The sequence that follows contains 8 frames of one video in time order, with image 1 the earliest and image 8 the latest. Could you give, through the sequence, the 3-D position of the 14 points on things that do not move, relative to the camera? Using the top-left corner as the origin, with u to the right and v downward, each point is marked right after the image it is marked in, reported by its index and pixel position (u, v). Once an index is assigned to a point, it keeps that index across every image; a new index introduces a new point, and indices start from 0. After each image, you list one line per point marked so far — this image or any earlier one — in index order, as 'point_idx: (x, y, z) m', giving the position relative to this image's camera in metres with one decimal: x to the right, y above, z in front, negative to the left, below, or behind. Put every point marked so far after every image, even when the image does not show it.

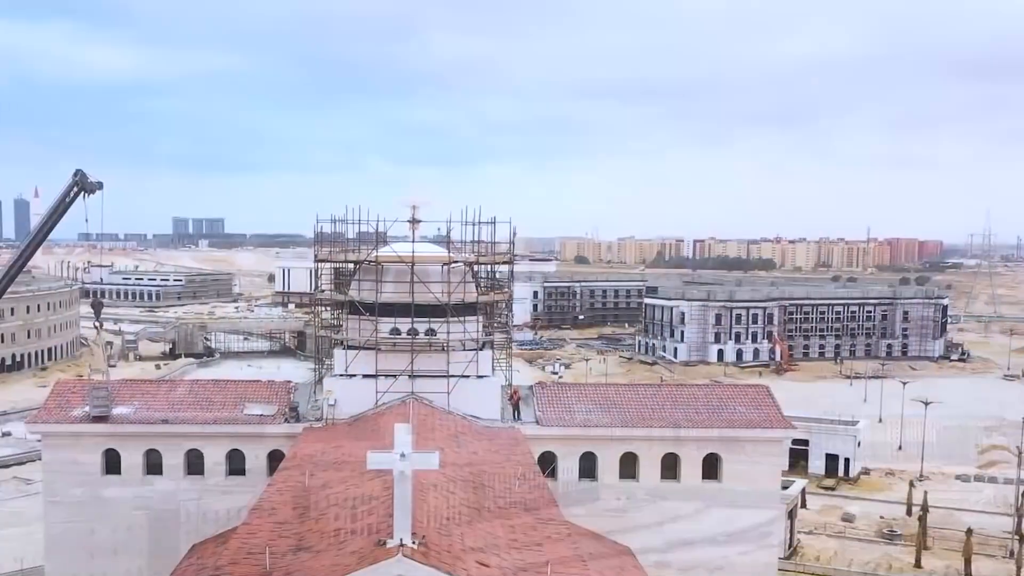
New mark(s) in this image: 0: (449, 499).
0: (-1.1, -3.4, +13.9) m
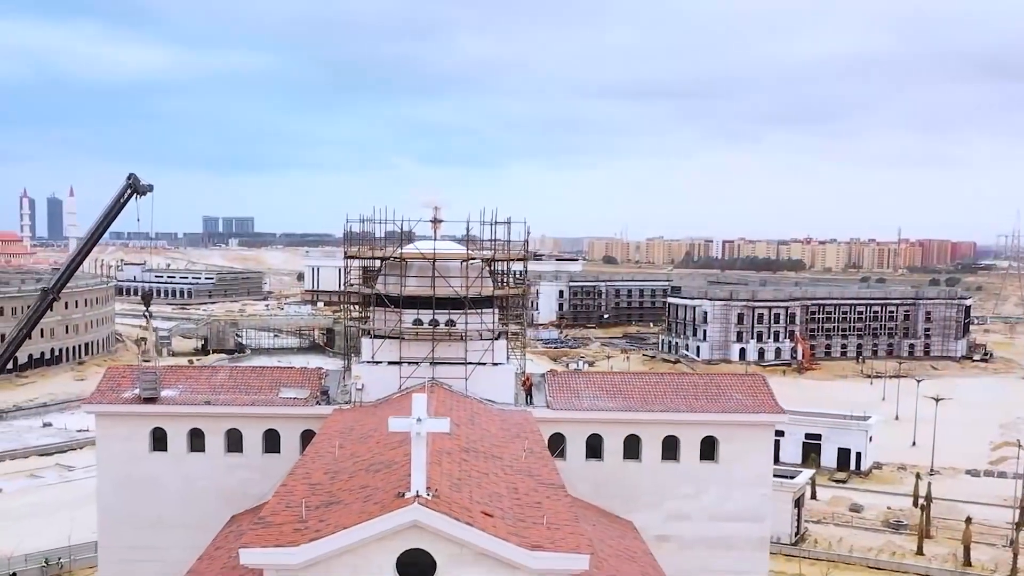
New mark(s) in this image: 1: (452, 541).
0: (-1.0, -3.2, +15.7) m
1: (-0.9, -3.8, +12.7) m
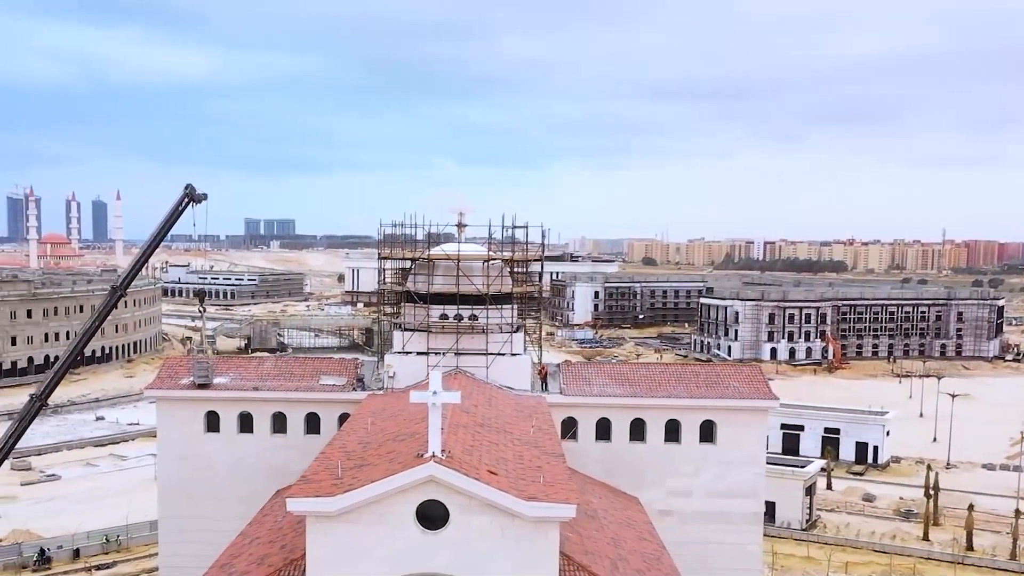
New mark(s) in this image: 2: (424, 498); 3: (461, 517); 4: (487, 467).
0: (-0.9, -3.1, +18.2) m
1: (-0.9, -3.7, +15.1) m
2: (-1.6, -3.9, +15.2) m
3: (-0.9, -4.2, +15.2) m
4: (-0.5, -3.4, +16.0) m
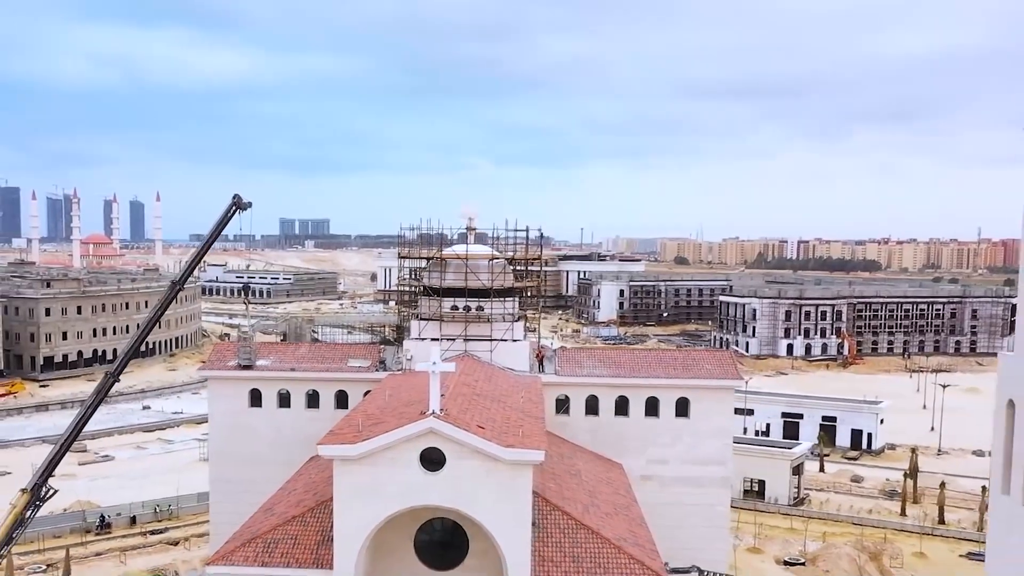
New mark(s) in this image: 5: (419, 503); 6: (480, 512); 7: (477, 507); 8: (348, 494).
0: (-1.1, -2.9, +22.1) m
1: (-1.3, -3.5, +19.0) m
2: (-2.0, -3.6, +19.1) m
3: (-1.3, -4.0, +19.1) m
4: (-0.8, -3.2, +19.9) m
5: (-2.1, -4.9, +19.2) m
6: (-0.7, -5.1, +19.2) m
7: (-0.8, -5.0, +19.1) m
8: (-3.8, -4.7, +19.2) m
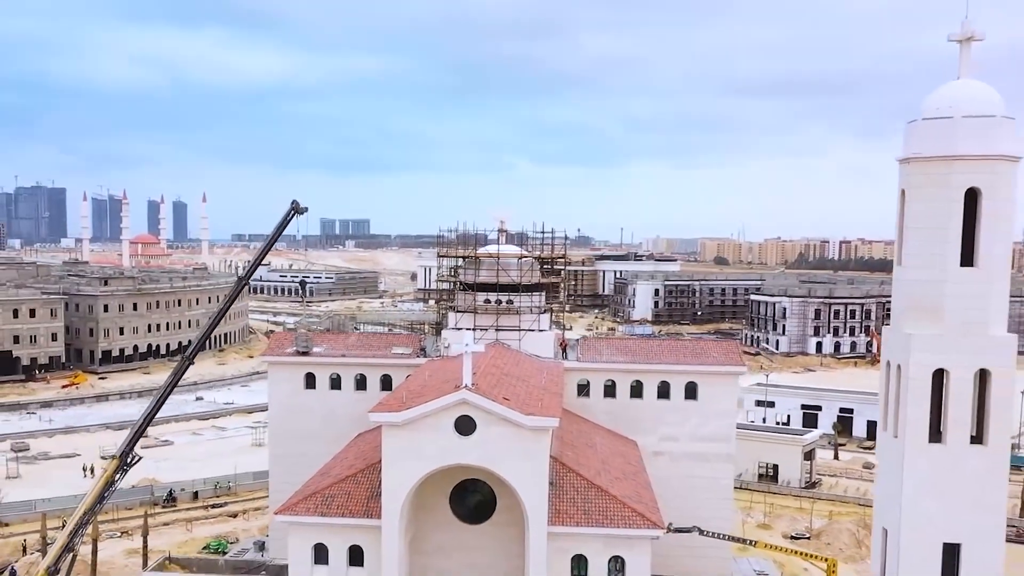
0: (-0.4, -2.7, +25.6) m
1: (-0.8, -3.3, +22.5) m
2: (-1.5, -3.5, +22.7) m
3: (-0.7, -3.8, +22.6) m
4: (-0.2, -3.0, +23.4) m
5: (-1.6, -4.7, +22.7) m
6: (-0.2, -4.9, +22.7) m
7: (-0.3, -4.9, +22.6) m
8: (-3.2, -4.5, +22.8) m
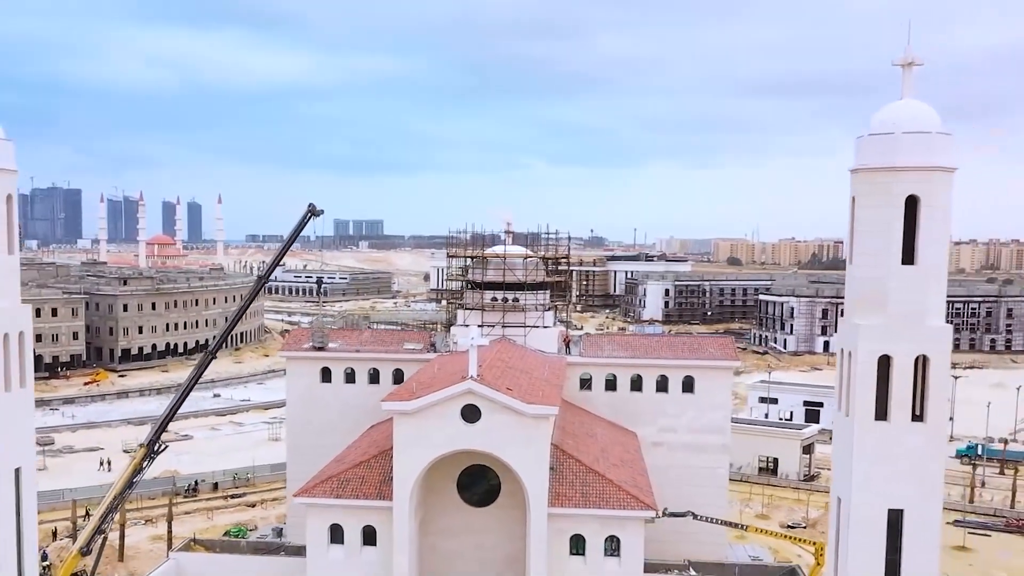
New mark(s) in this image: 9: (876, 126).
0: (-0.3, -2.7, +27.2) m
1: (-0.7, -3.2, +24.2) m
2: (-1.4, -3.4, +24.3) m
3: (-0.7, -3.7, +24.3) m
4: (-0.1, -2.9, +25.0) m
5: (-1.5, -4.7, +24.4) m
6: (-0.1, -4.9, +24.3) m
7: (-0.2, -4.8, +24.3) m
8: (-3.2, -4.5, +24.5) m
9: (+6.5, +2.9, +15.1) m
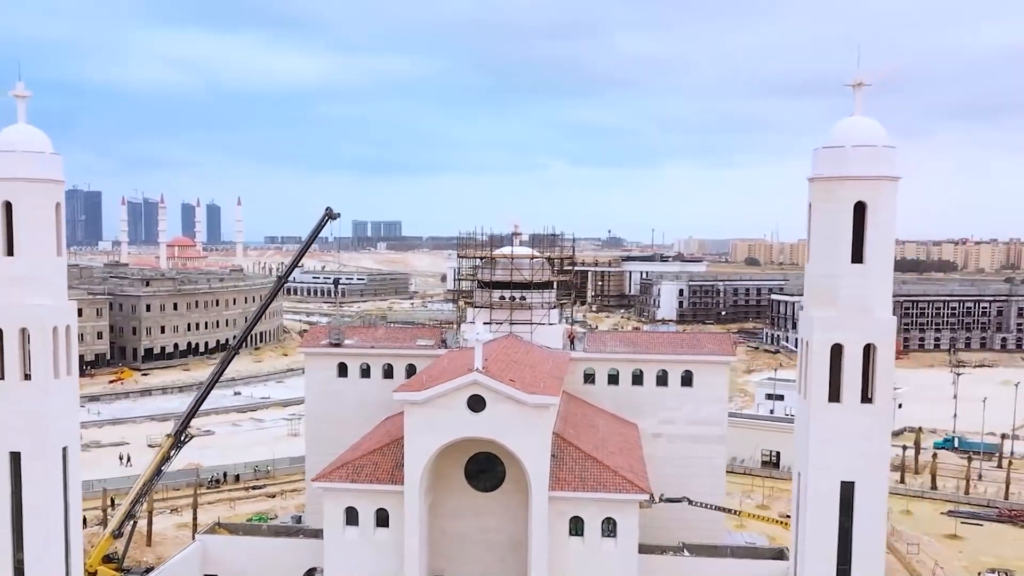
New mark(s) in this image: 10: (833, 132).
0: (-0.2, -2.6, +28.9) m
1: (-0.6, -3.1, +25.9) m
2: (-1.3, -3.3, +26.1) m
3: (-0.6, -3.6, +26.0) m
4: (0.0, -2.9, +26.7) m
5: (-1.4, -4.6, +26.1) m
6: (0.0, -4.8, +26.0) m
7: (-0.1, -4.7, +26.0) m
8: (-3.1, -4.4, +26.3) m
9: (+6.3, +3.0, +16.7) m
10: (+6.4, +3.1, +16.8) m
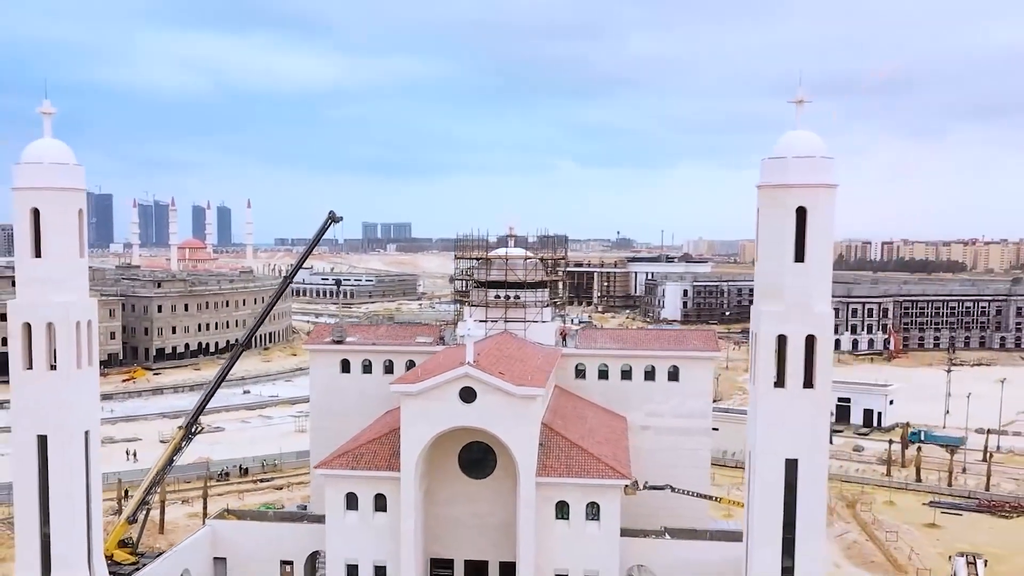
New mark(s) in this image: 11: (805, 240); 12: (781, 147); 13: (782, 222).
0: (-0.5, -2.5, +30.6) m
1: (-1.0, -3.1, +27.5) m
2: (-1.6, -3.3, +27.8) m
3: (-0.9, -3.6, +27.7) m
4: (-0.4, -2.8, +28.4) m
5: (-1.8, -4.6, +27.8) m
6: (-0.4, -4.7, +27.7) m
7: (-0.4, -4.7, +27.7) m
8: (-3.4, -4.4, +28.0) m
9: (+5.9, +3.0, +18.3) m
10: (+6.0, +3.2, +18.4) m
11: (+6.5, +1.1, +18.3) m
12: (+5.9, +3.1, +18.3) m
13: (+6.0, +1.5, +18.2) m
